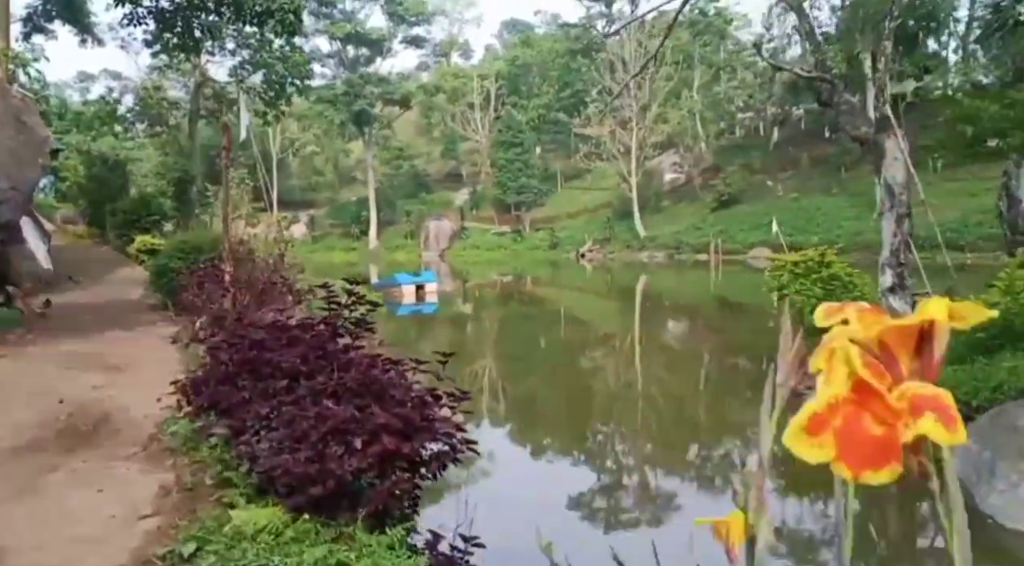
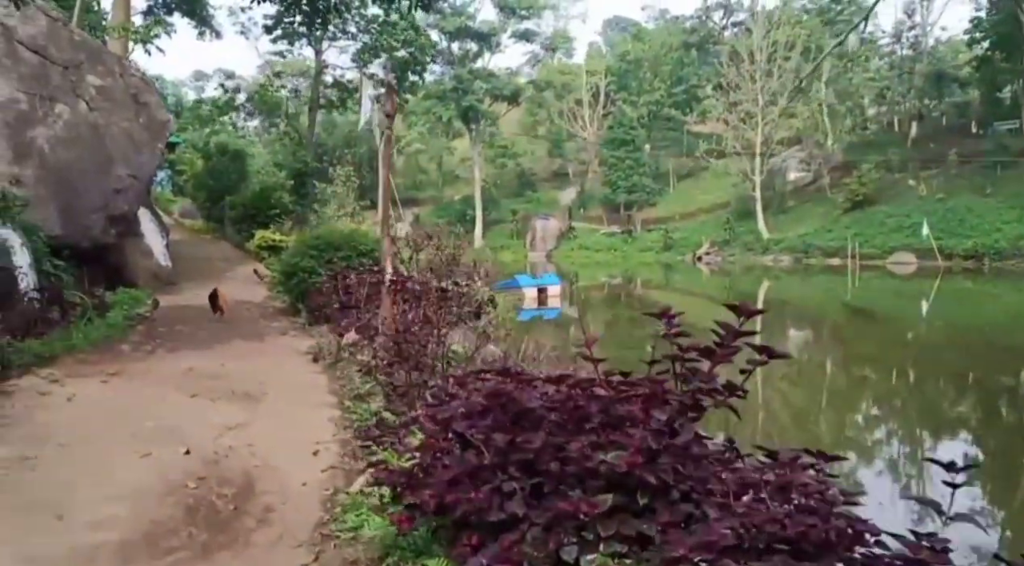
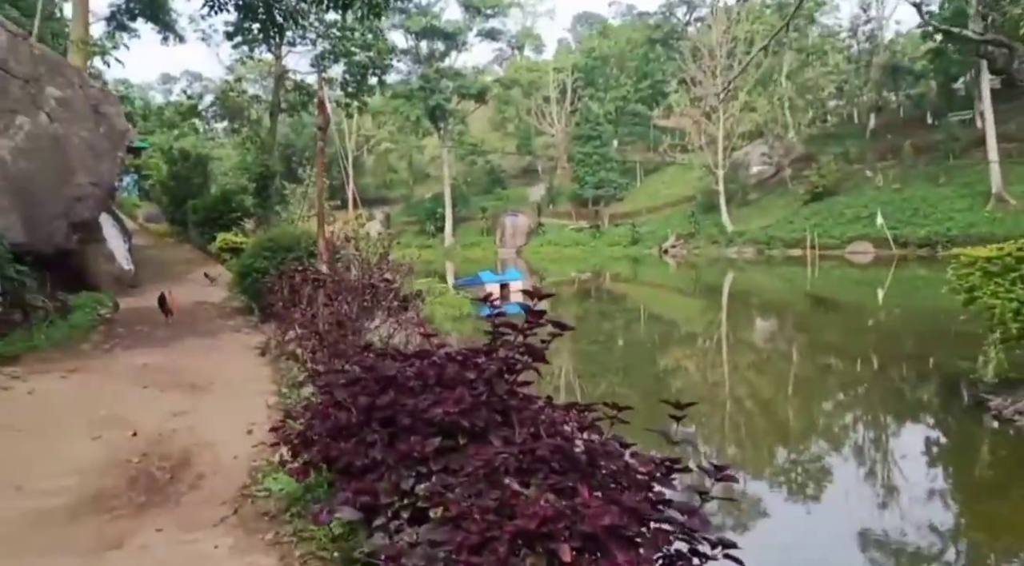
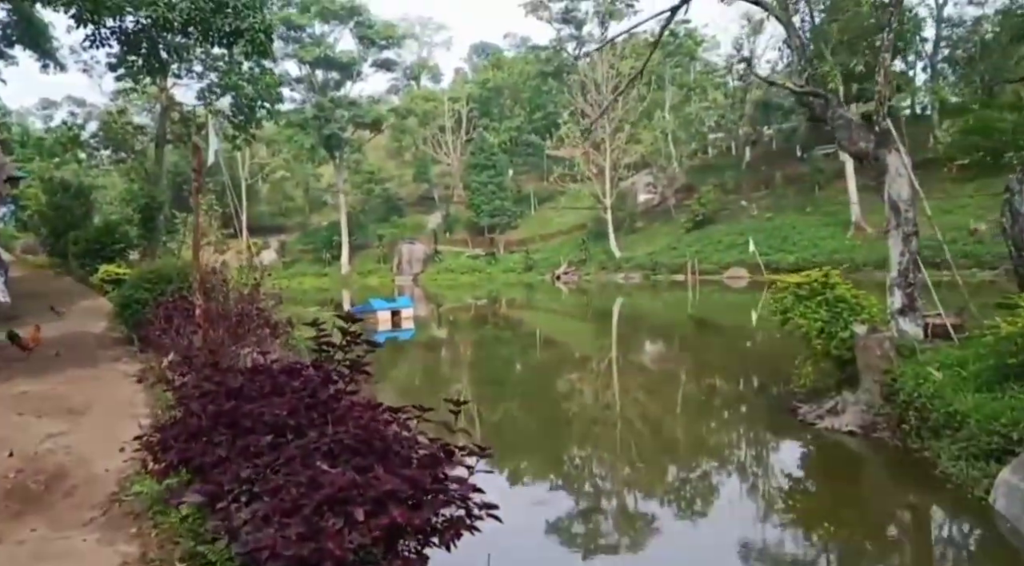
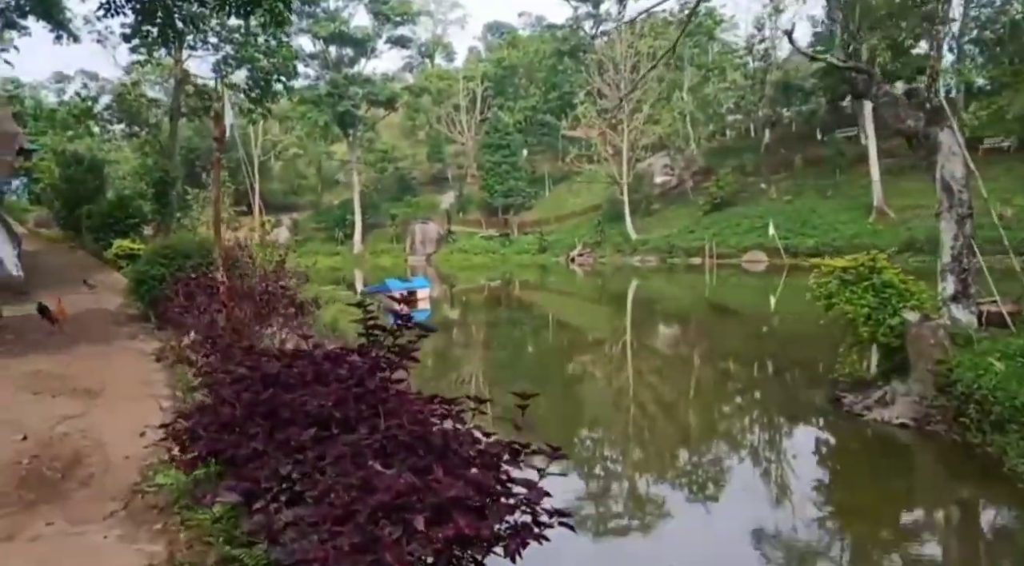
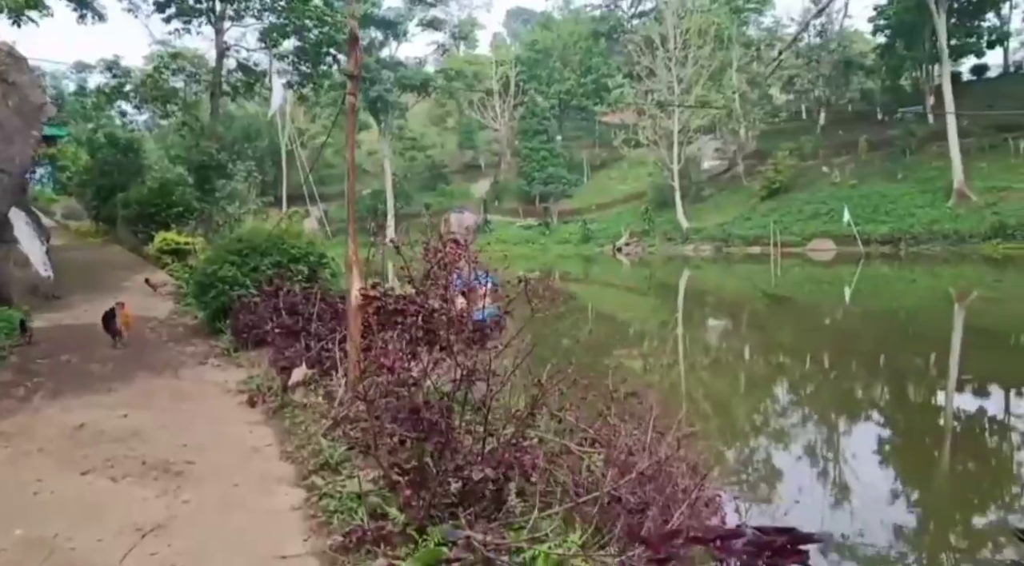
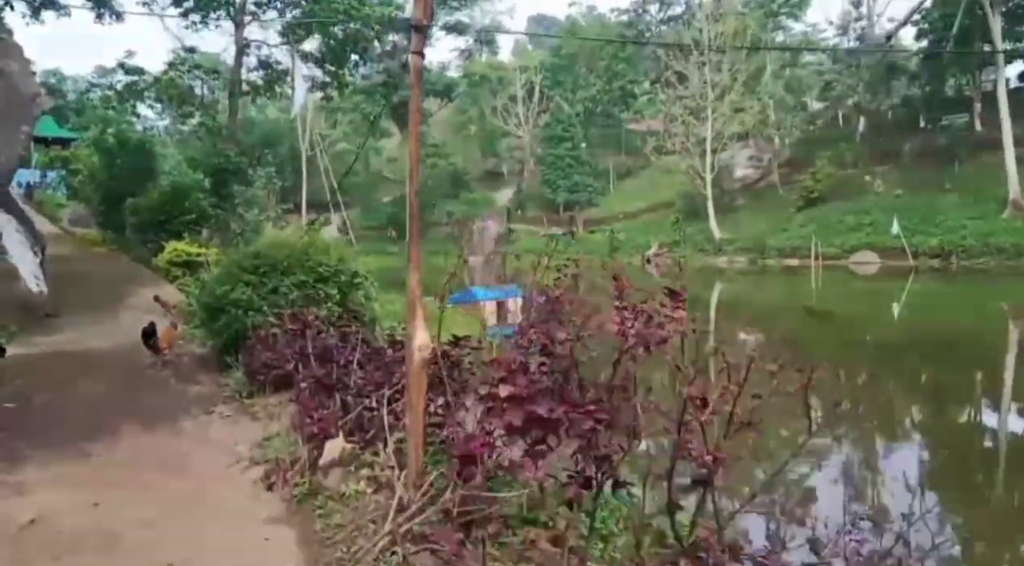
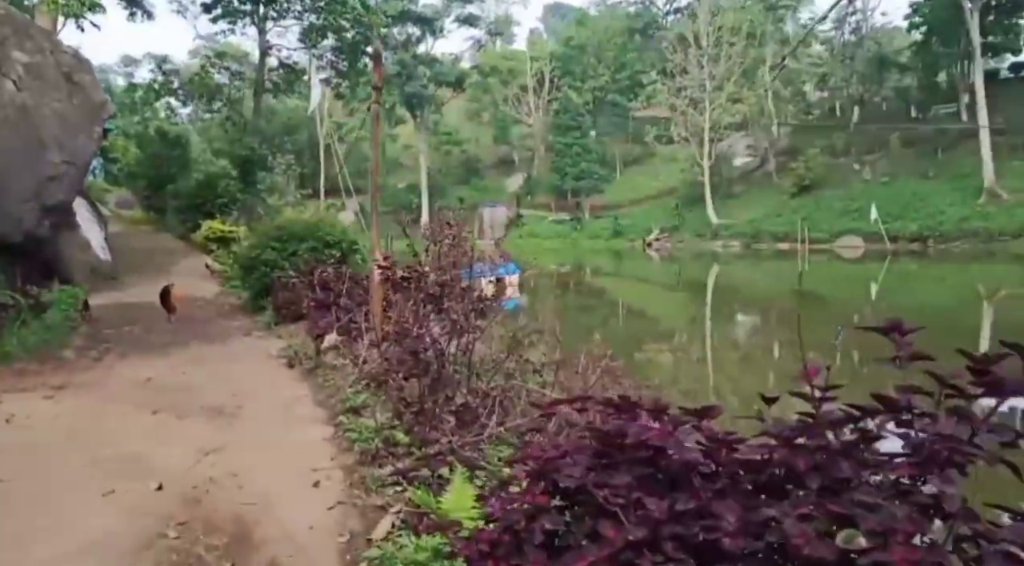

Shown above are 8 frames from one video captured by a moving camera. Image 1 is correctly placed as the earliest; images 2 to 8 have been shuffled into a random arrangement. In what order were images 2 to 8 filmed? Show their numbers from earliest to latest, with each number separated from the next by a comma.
4, 5, 3, 2, 8, 6, 7
